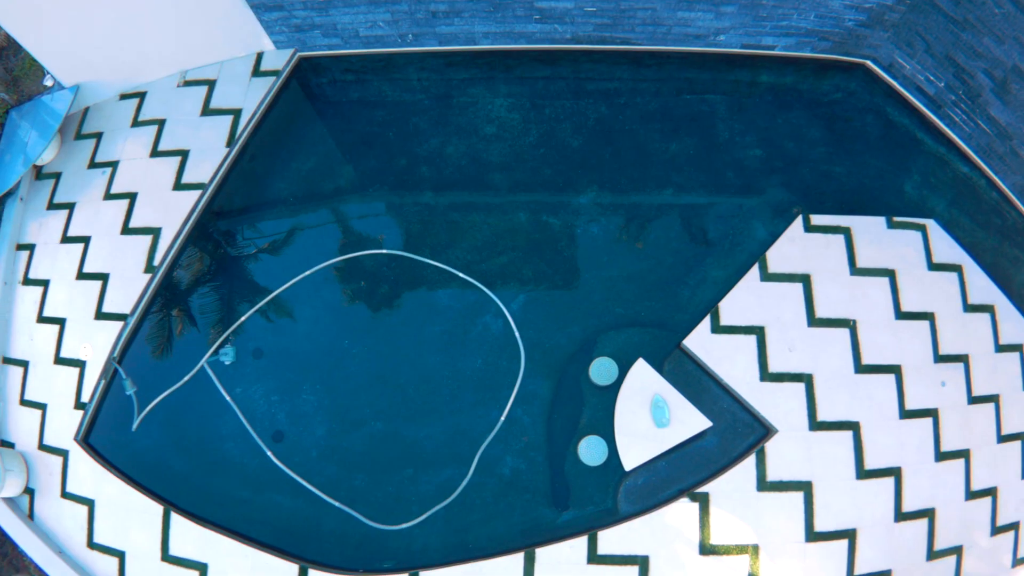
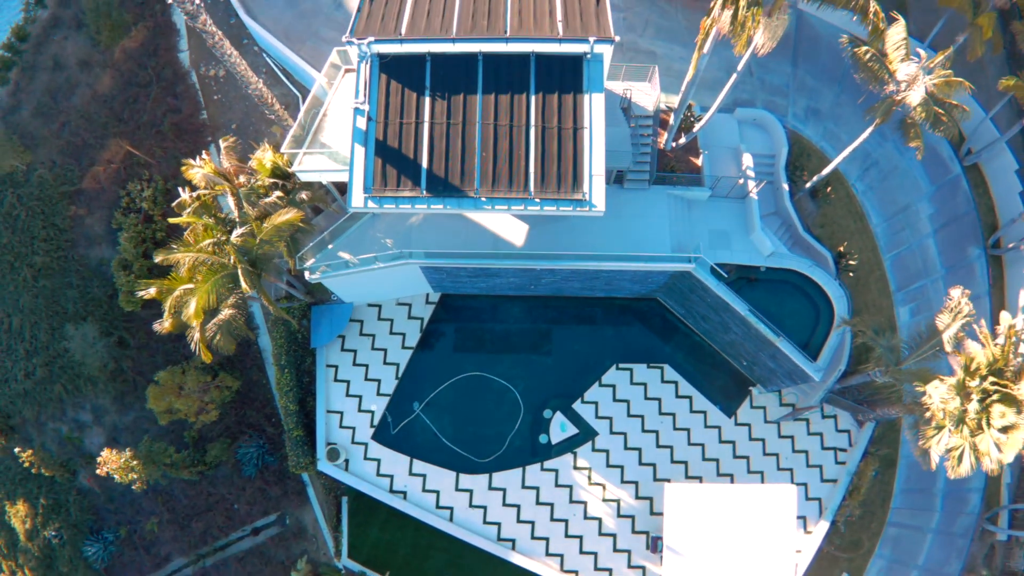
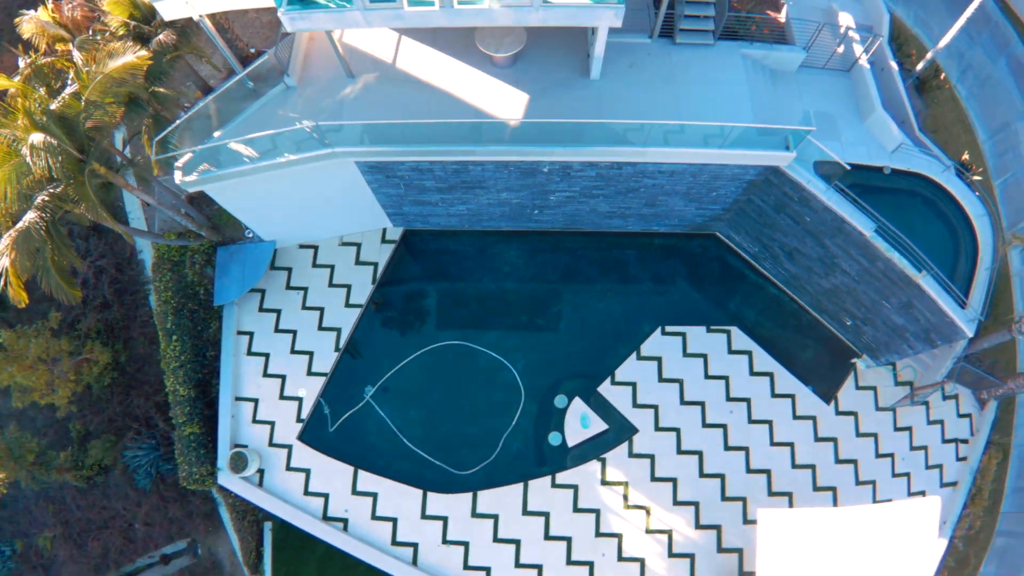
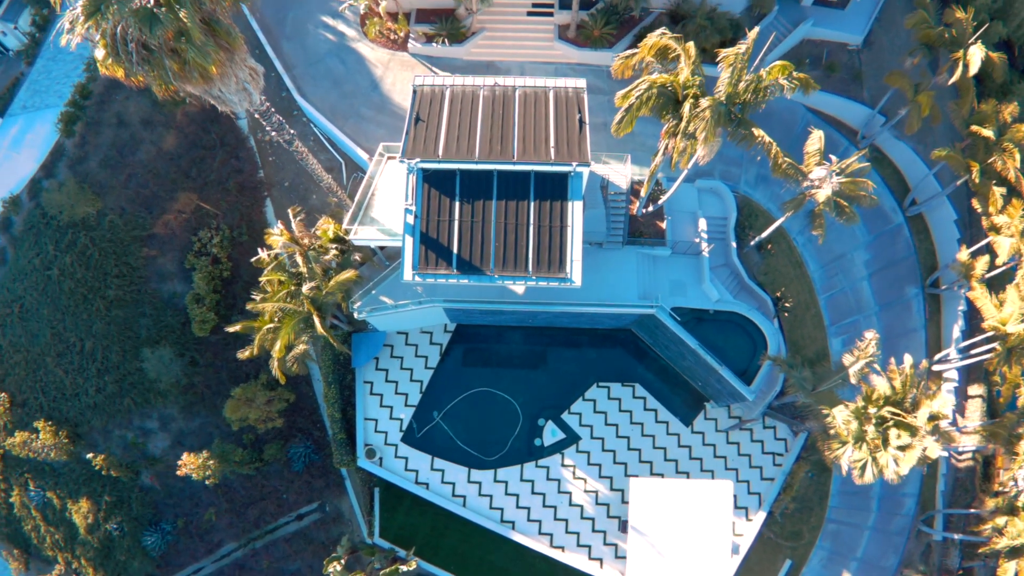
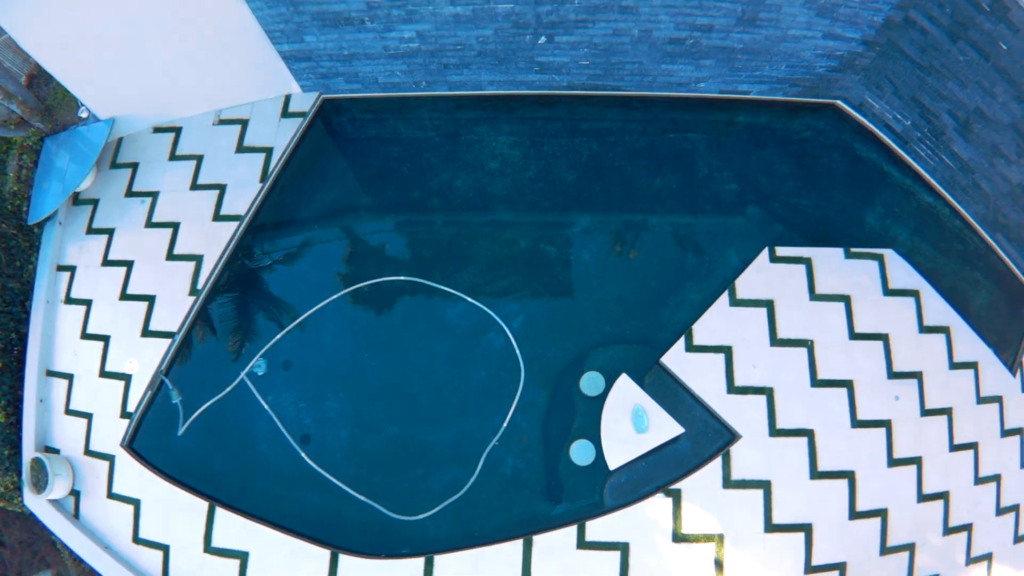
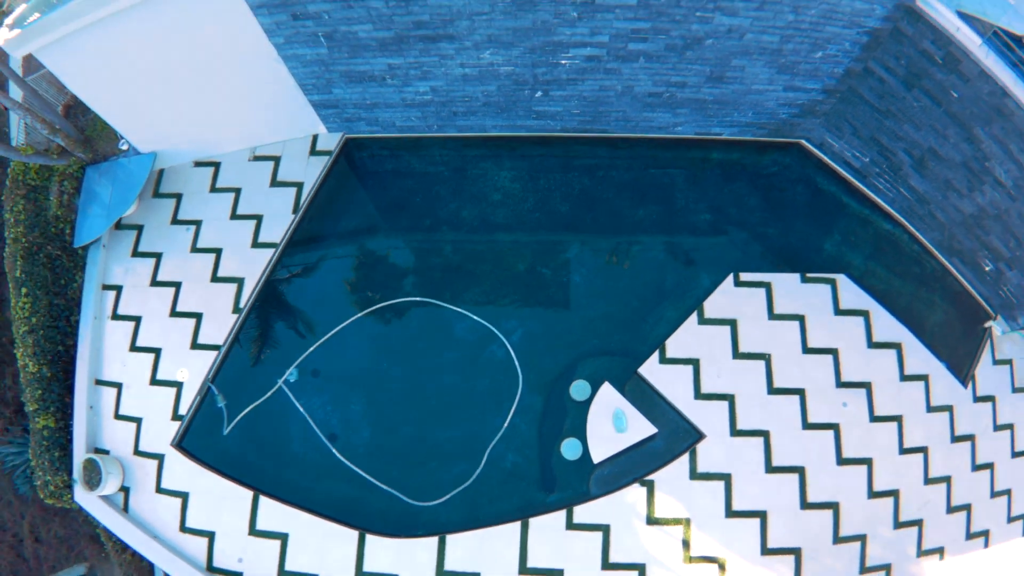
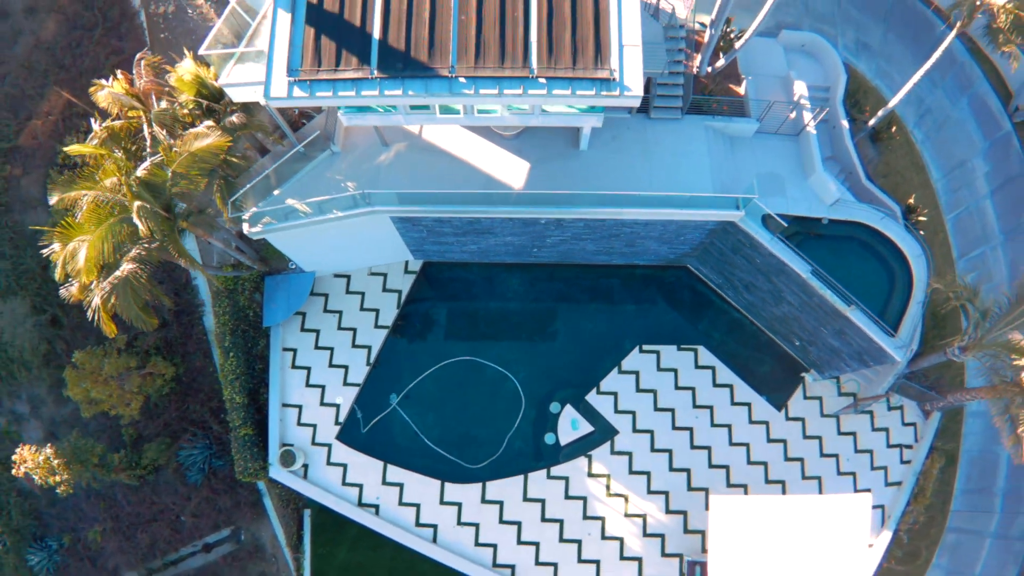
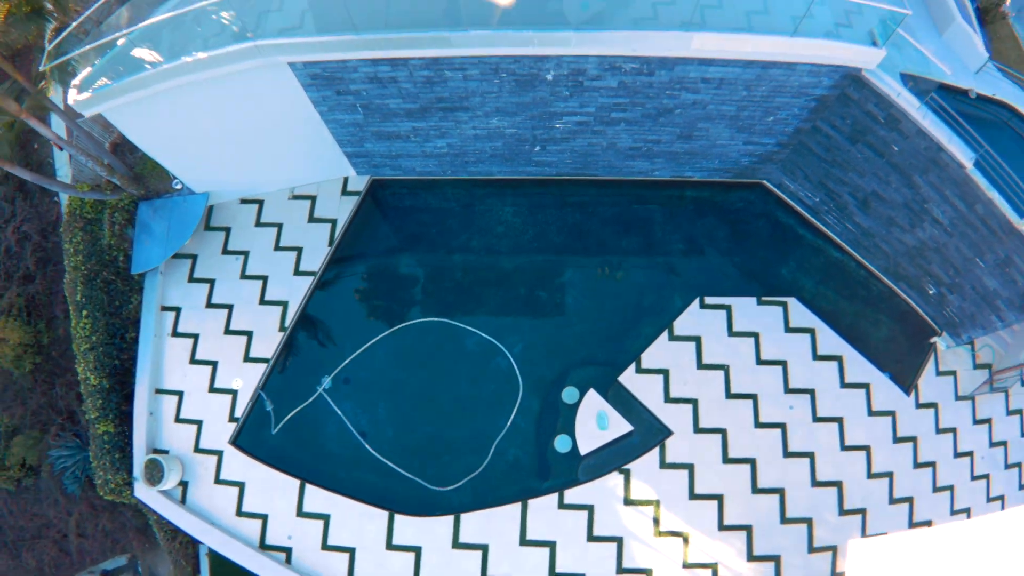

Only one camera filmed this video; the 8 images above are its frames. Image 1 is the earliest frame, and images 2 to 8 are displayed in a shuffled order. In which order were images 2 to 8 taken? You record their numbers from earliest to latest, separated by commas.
5, 6, 8, 3, 7, 2, 4
